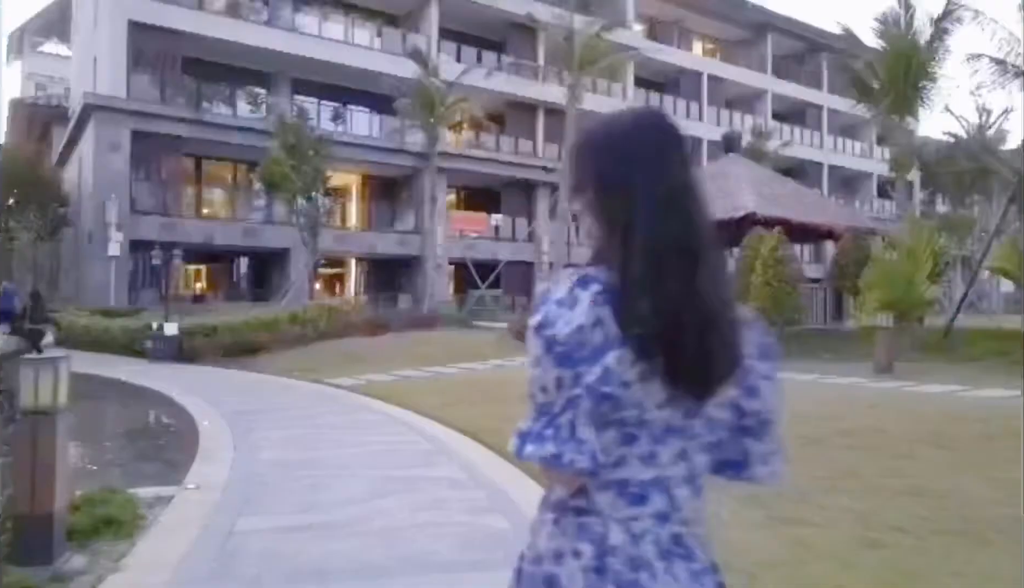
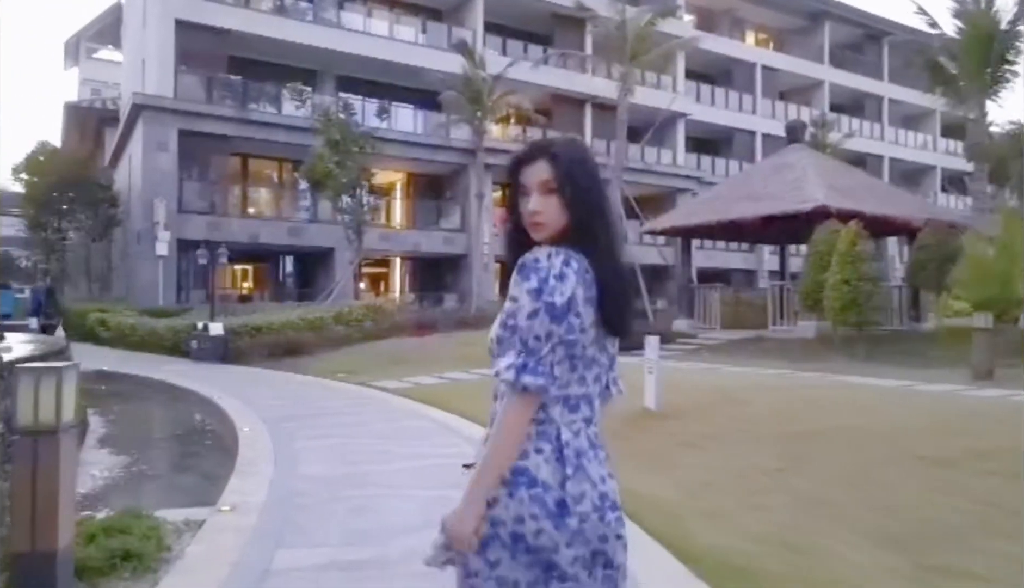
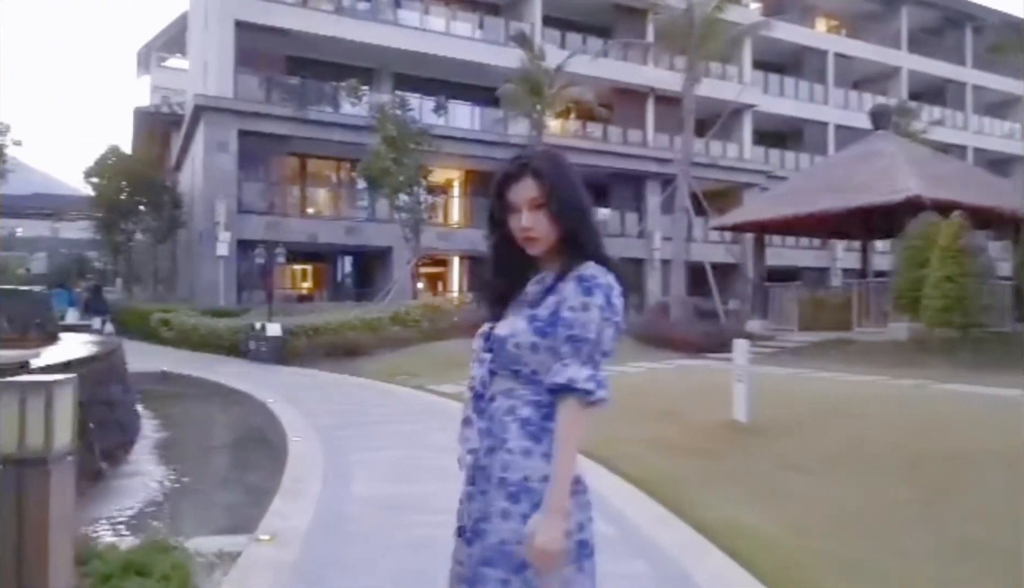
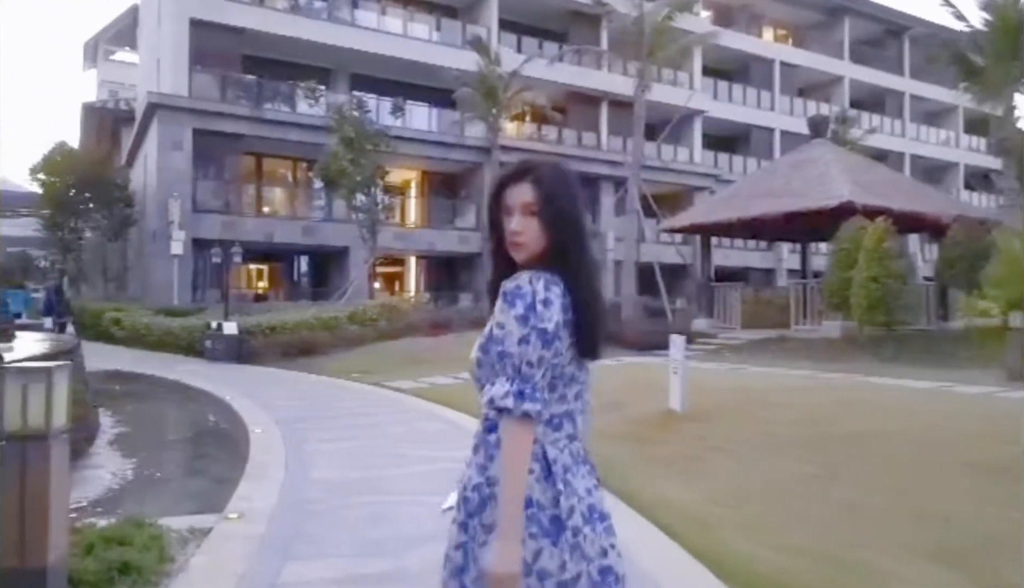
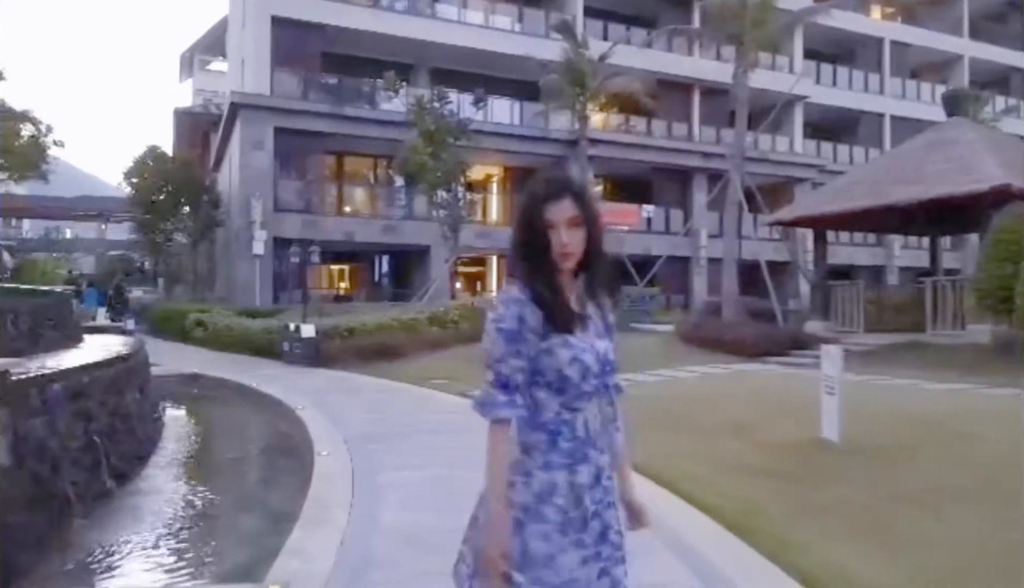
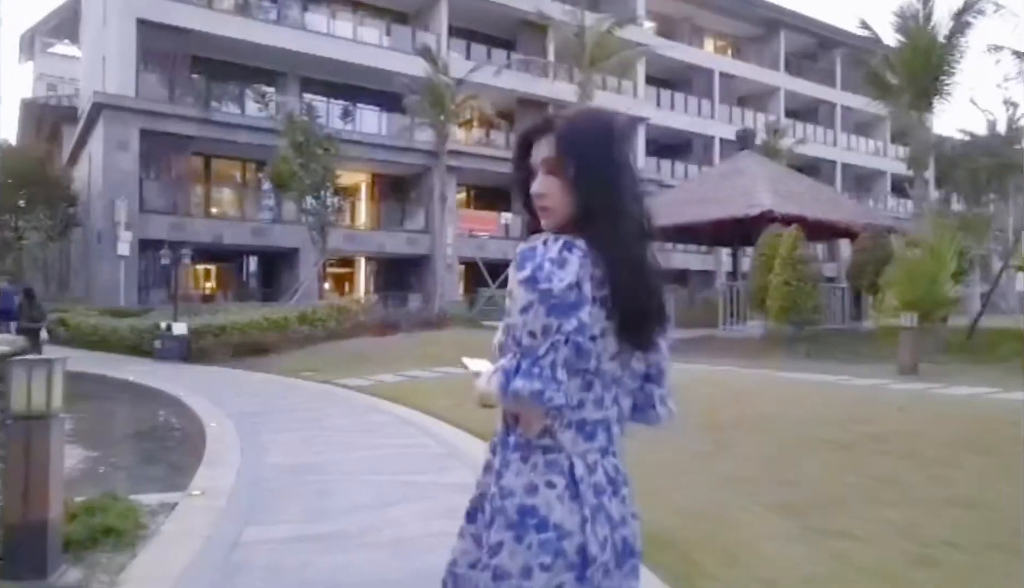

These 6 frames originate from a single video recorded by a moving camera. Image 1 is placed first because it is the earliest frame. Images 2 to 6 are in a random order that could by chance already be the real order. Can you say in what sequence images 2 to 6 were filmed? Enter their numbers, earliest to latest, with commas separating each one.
6, 2, 4, 3, 5
